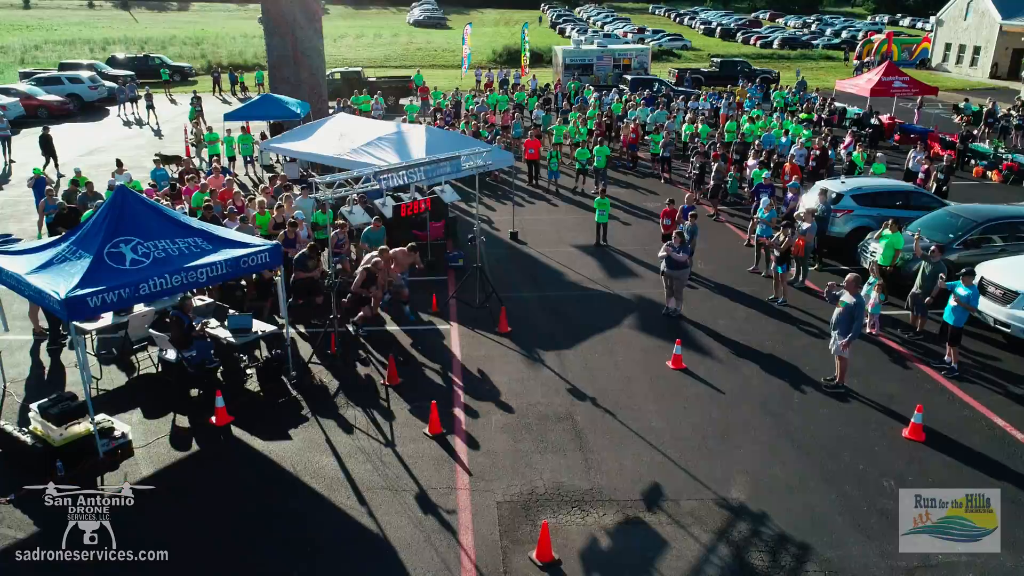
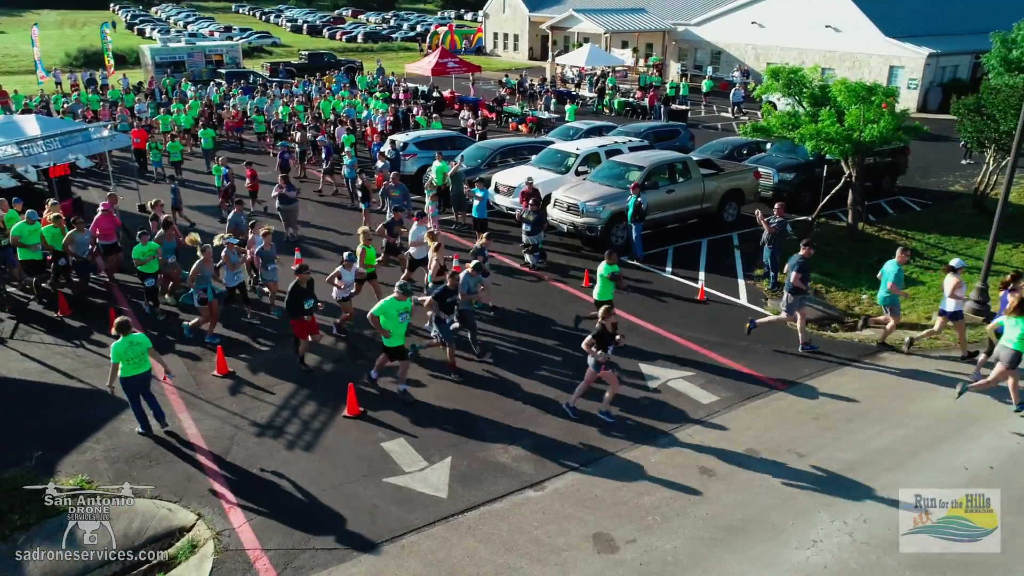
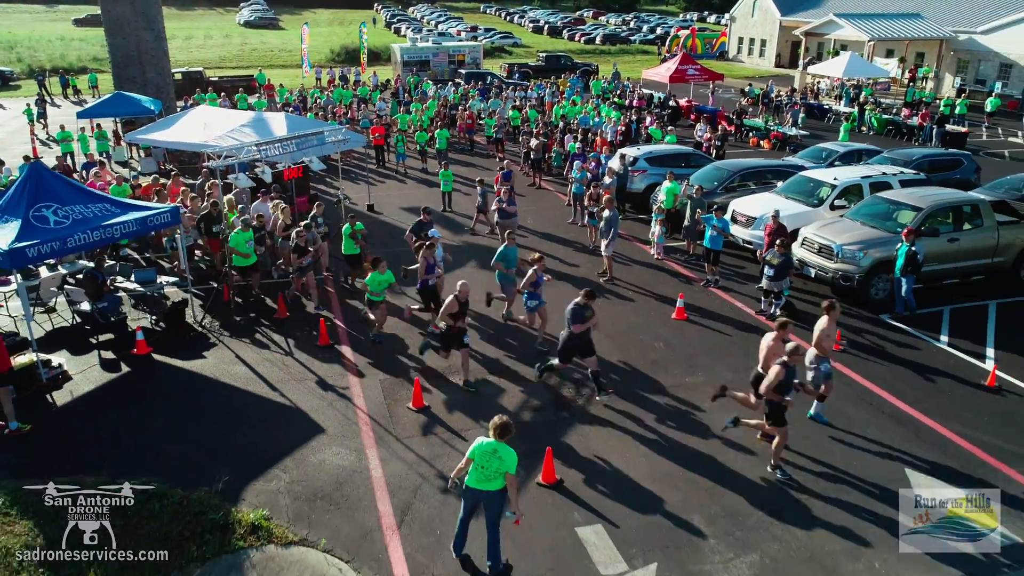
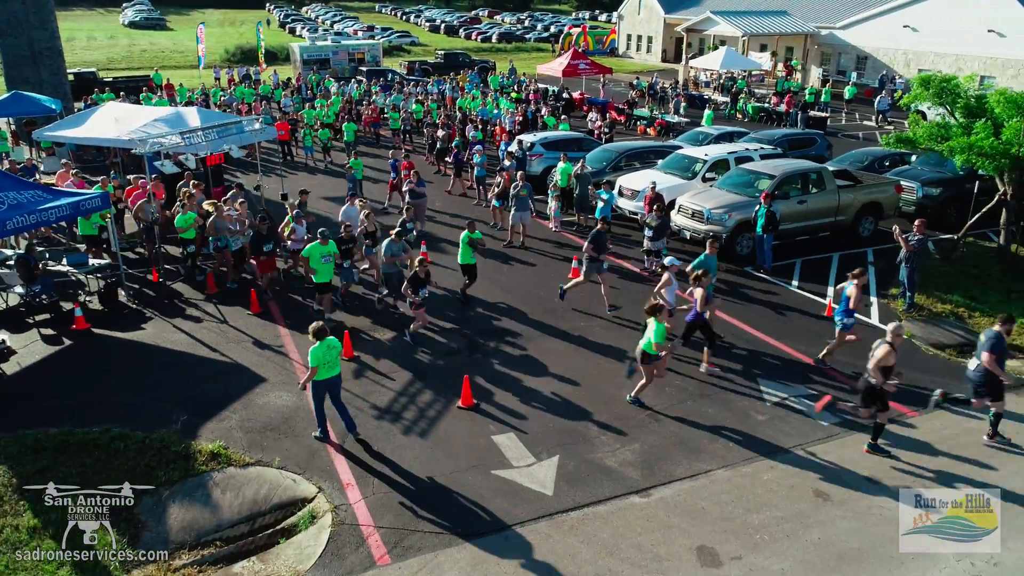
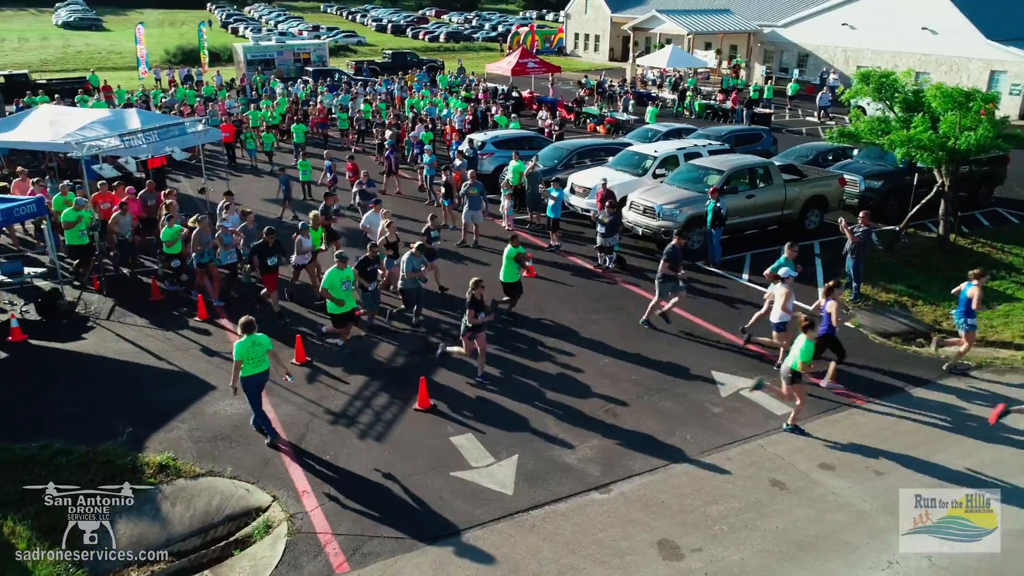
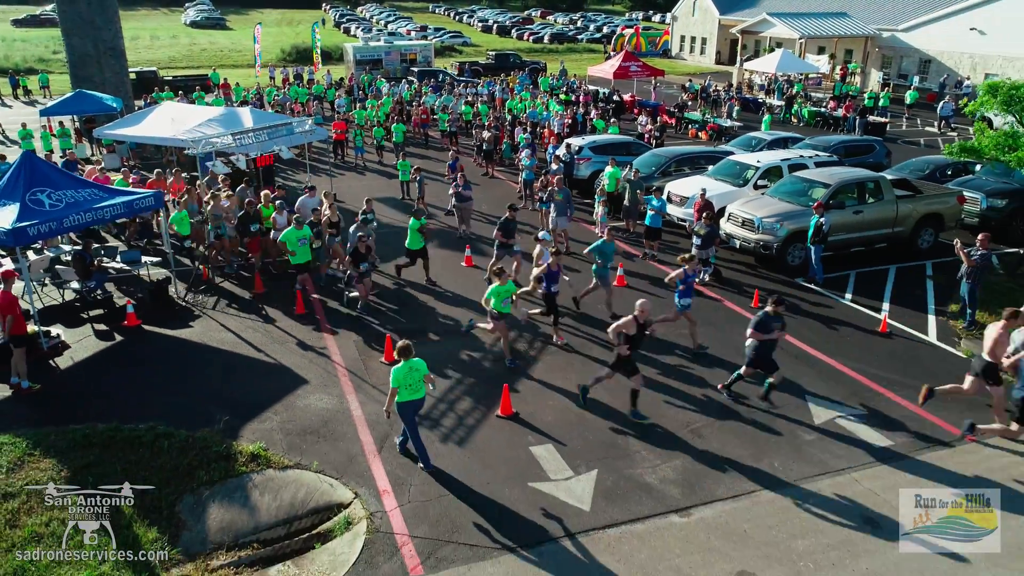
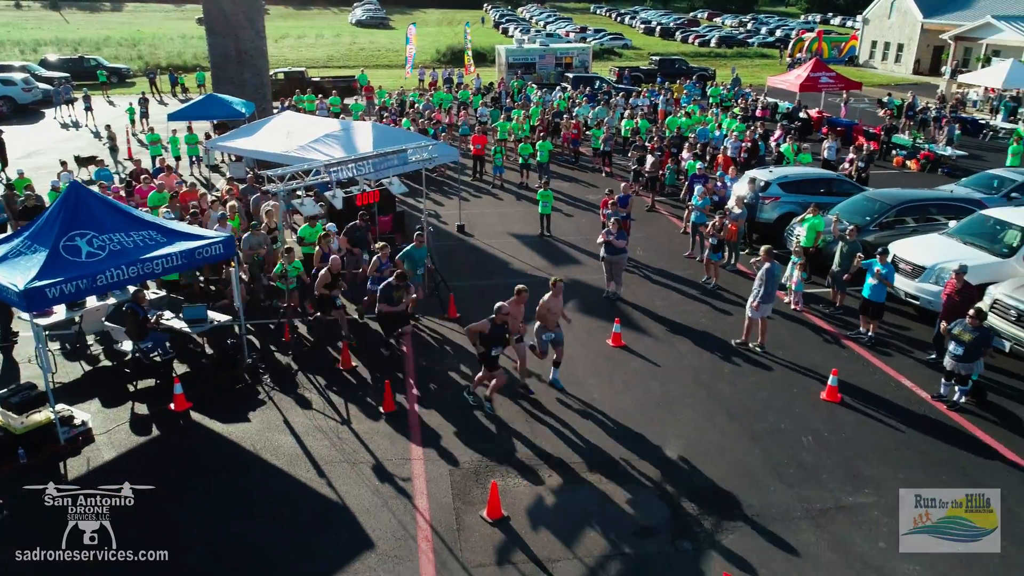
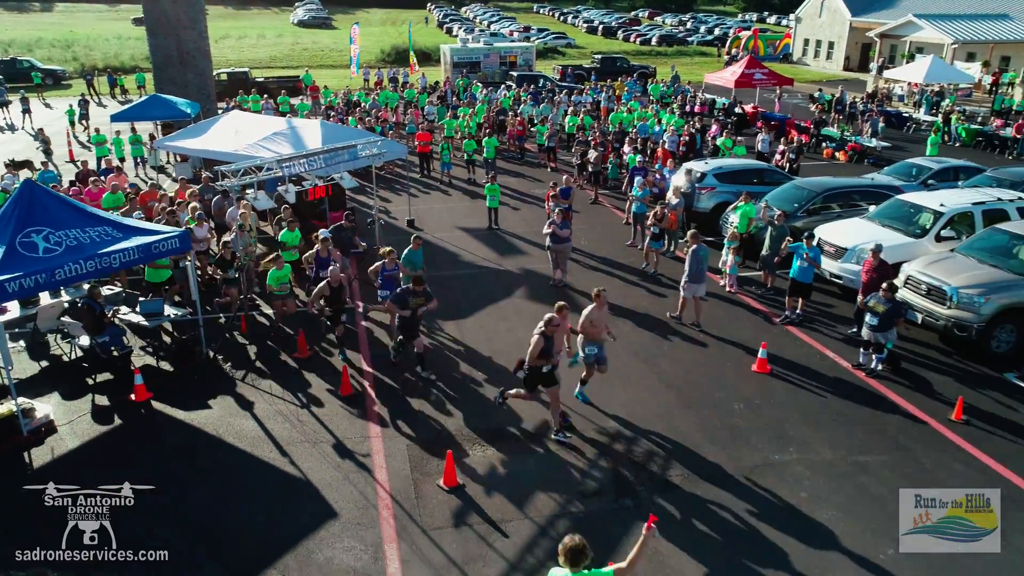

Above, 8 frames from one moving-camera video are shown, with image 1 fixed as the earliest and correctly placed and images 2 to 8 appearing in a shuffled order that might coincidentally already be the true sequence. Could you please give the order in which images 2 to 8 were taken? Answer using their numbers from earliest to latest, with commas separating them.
7, 8, 3, 6, 4, 5, 2
